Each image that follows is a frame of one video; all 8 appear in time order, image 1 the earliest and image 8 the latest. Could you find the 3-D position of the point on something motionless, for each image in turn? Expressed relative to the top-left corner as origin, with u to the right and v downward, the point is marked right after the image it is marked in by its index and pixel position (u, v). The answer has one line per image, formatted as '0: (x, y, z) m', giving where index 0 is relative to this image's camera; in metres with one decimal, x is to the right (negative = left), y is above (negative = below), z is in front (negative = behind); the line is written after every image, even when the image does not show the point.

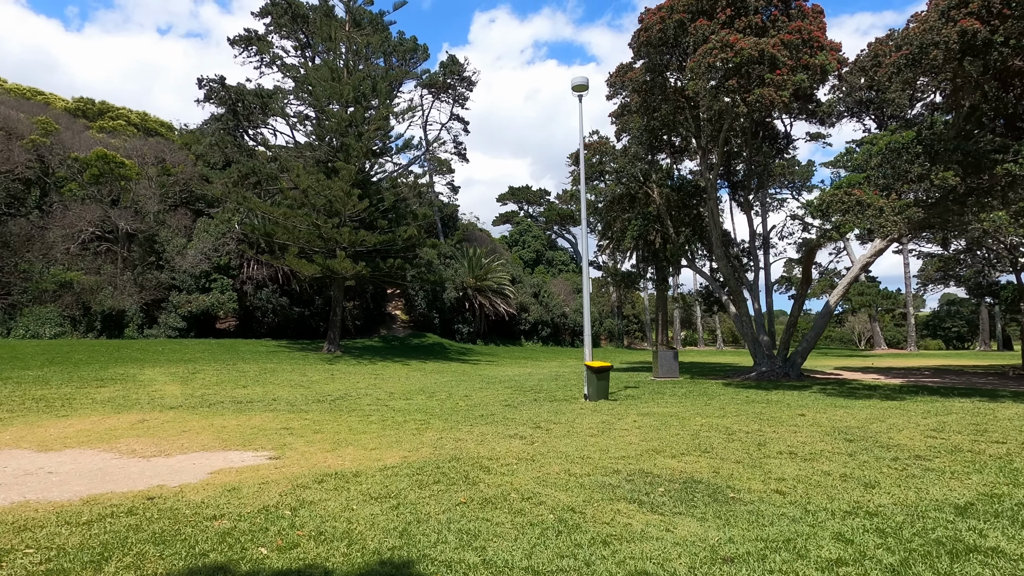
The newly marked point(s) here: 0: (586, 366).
0: (+1.4, -1.5, +10.4) m
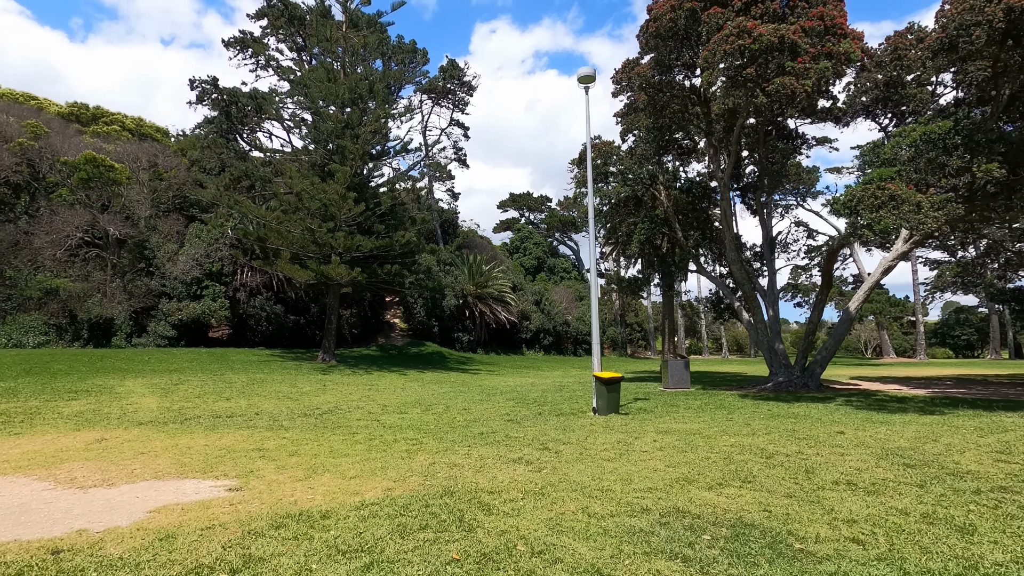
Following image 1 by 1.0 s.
0: (+1.4, -1.6, +9.6) m
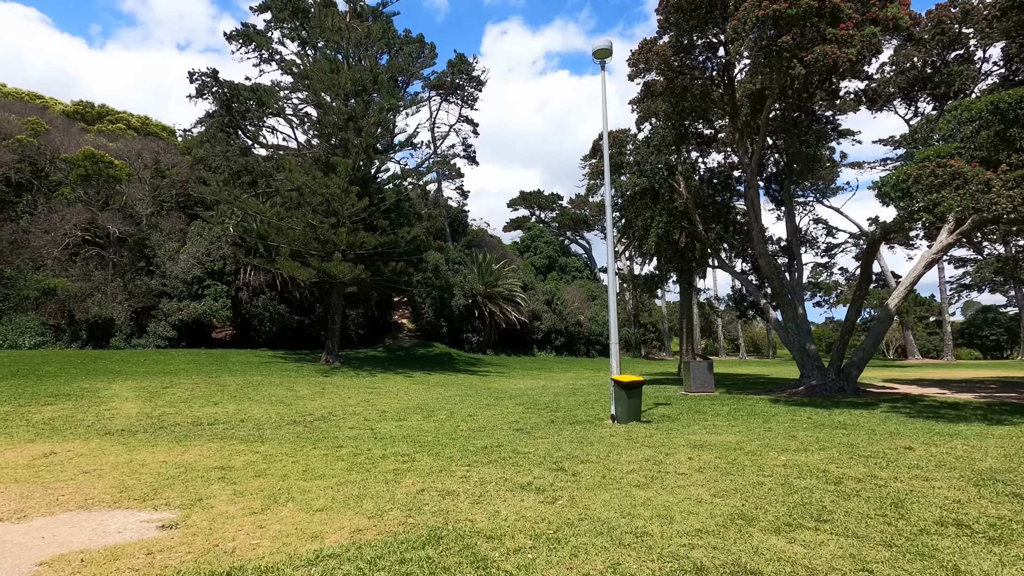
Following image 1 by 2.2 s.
0: (+1.6, -1.5, +8.6) m
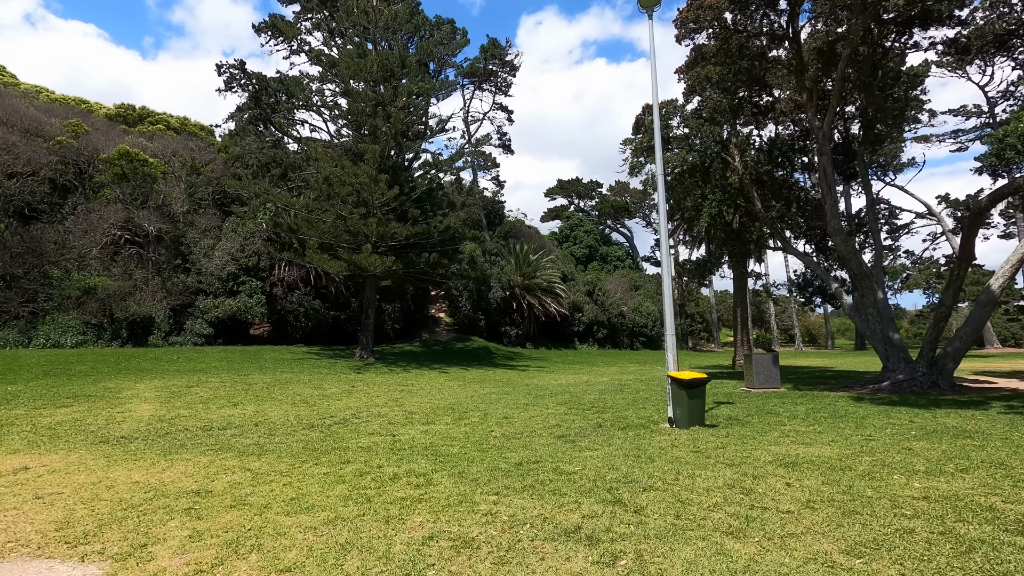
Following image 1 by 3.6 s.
0: (+2.1, -1.2, +7.3) m
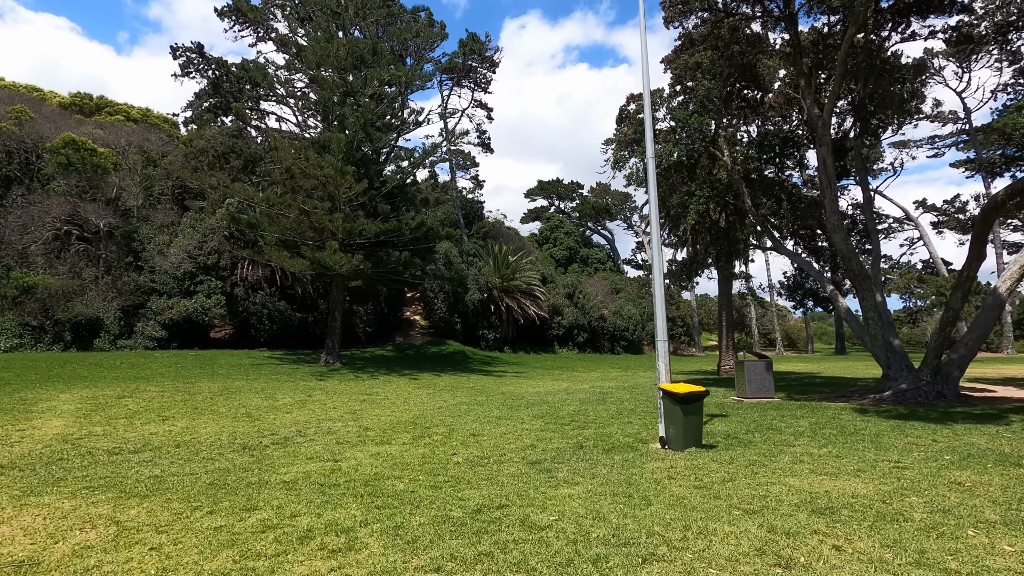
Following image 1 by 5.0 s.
0: (+1.7, -1.2, +6.3) m
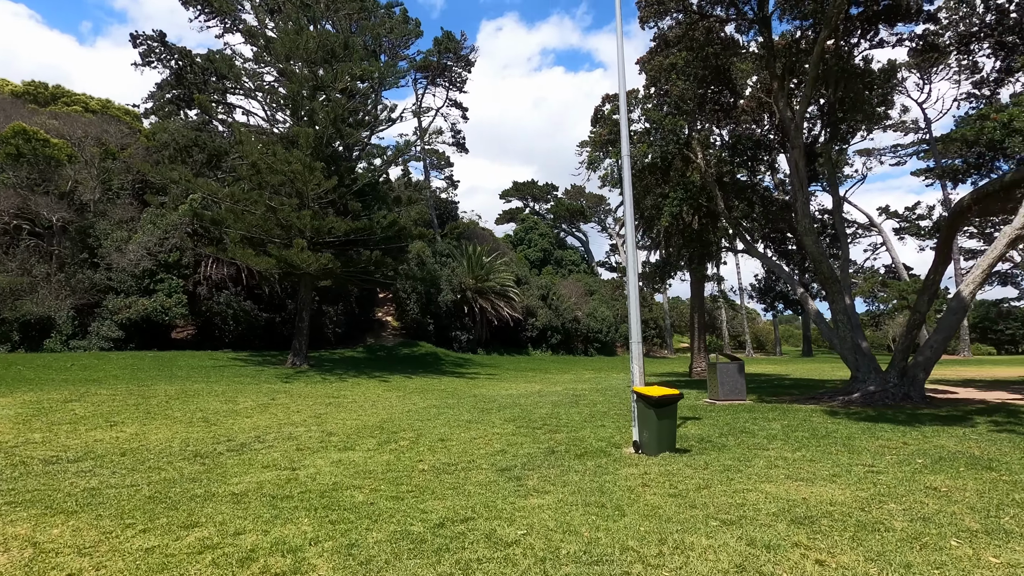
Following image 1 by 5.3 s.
0: (+1.4, -1.2, +6.1) m
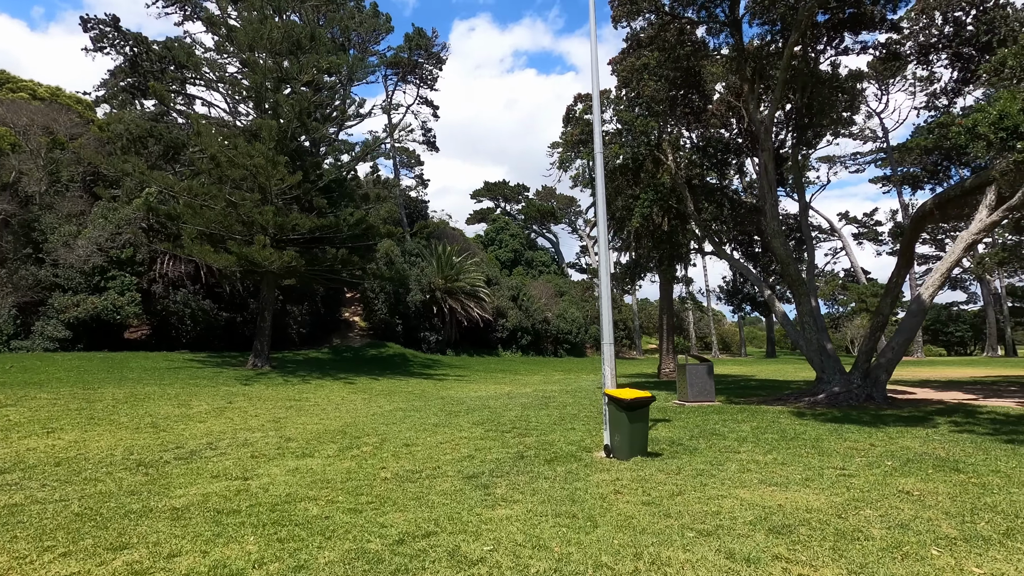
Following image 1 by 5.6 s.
0: (+1.0, -1.2, +5.9) m
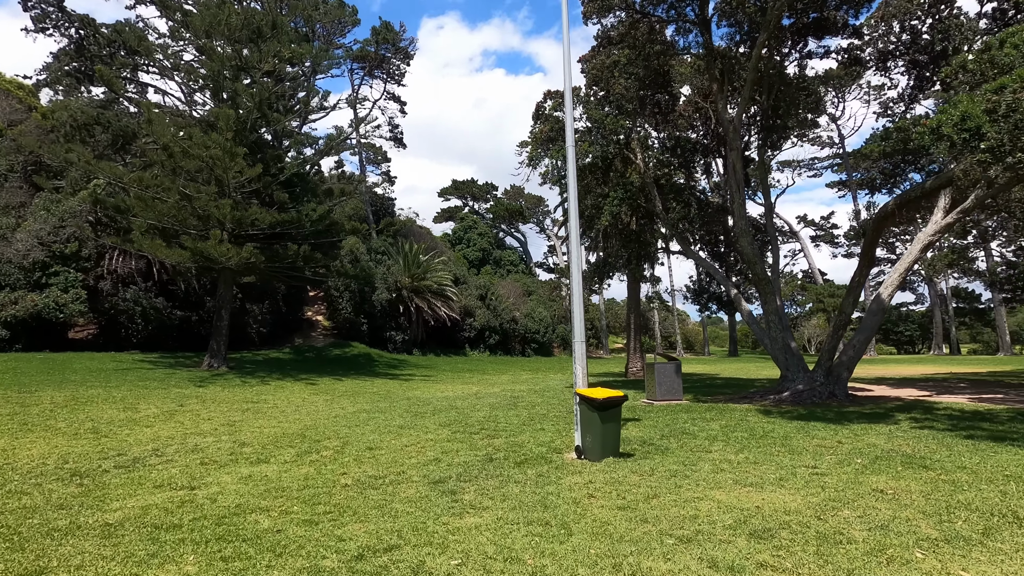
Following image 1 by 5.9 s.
0: (+0.7, -1.2, +5.8) m
